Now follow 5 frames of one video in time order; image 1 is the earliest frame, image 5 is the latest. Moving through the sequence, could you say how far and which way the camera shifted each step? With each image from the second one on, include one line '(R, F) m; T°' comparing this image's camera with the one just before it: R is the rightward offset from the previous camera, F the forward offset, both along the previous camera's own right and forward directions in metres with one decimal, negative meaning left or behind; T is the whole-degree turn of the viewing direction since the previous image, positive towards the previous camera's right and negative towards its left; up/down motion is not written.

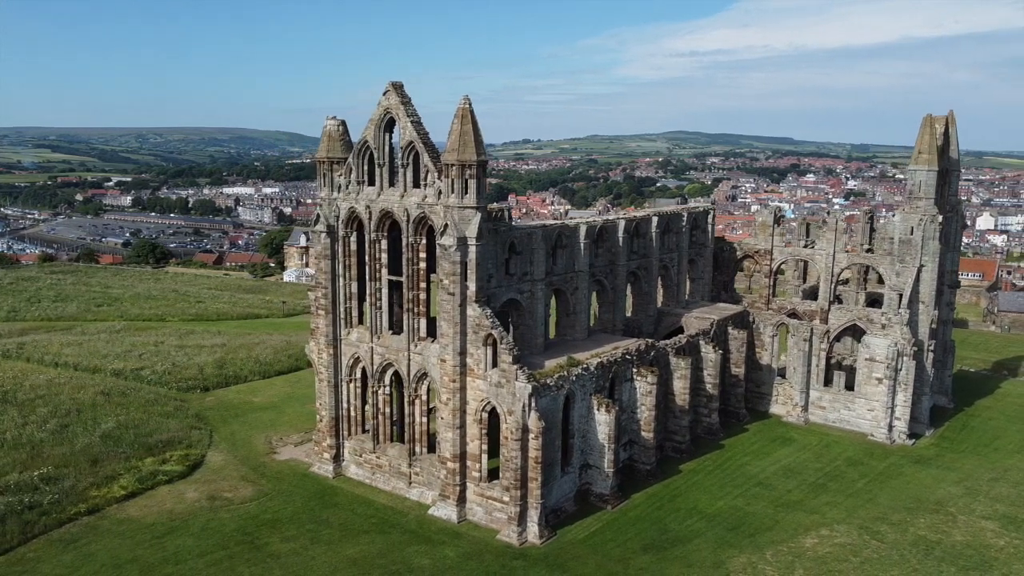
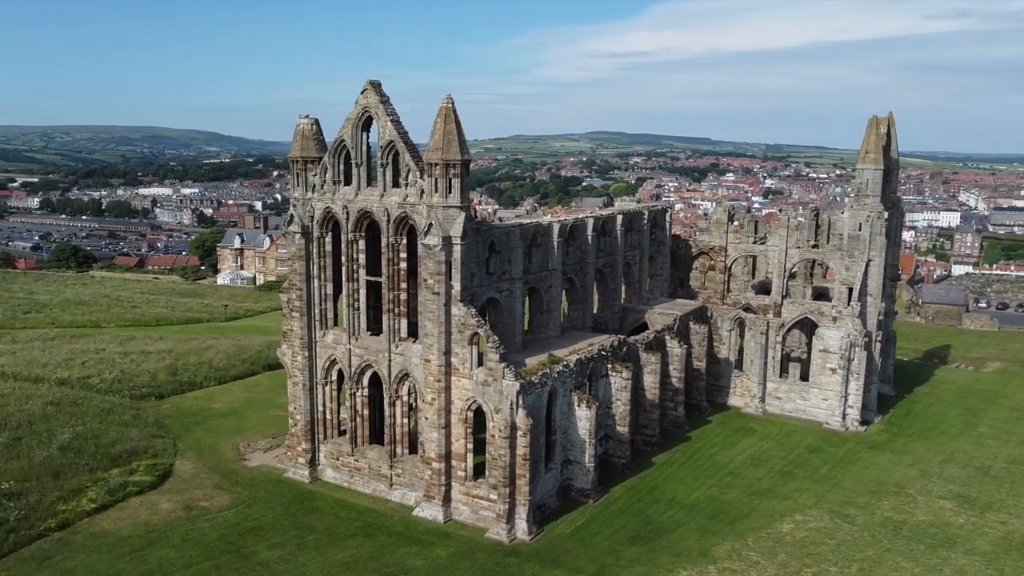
(-2.0, -0.1) m; +5°
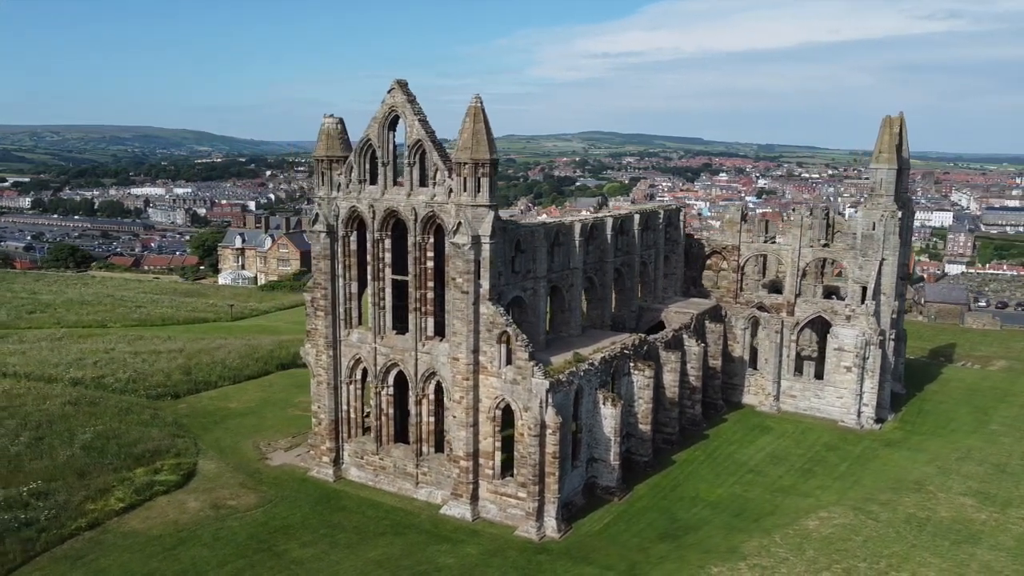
(-1.3, -0.1) m; 0°
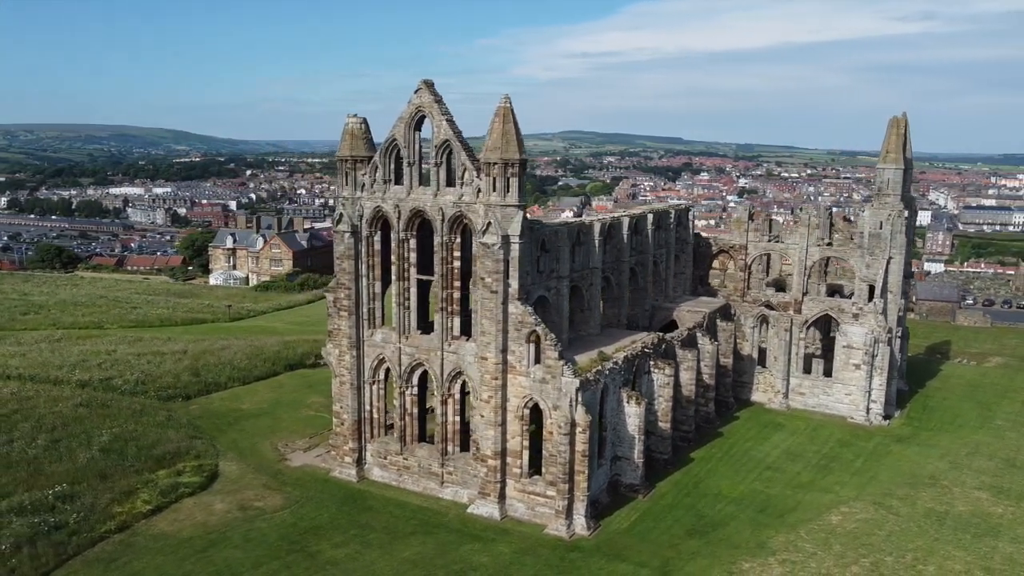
(-1.7, -0.1) m; +1°
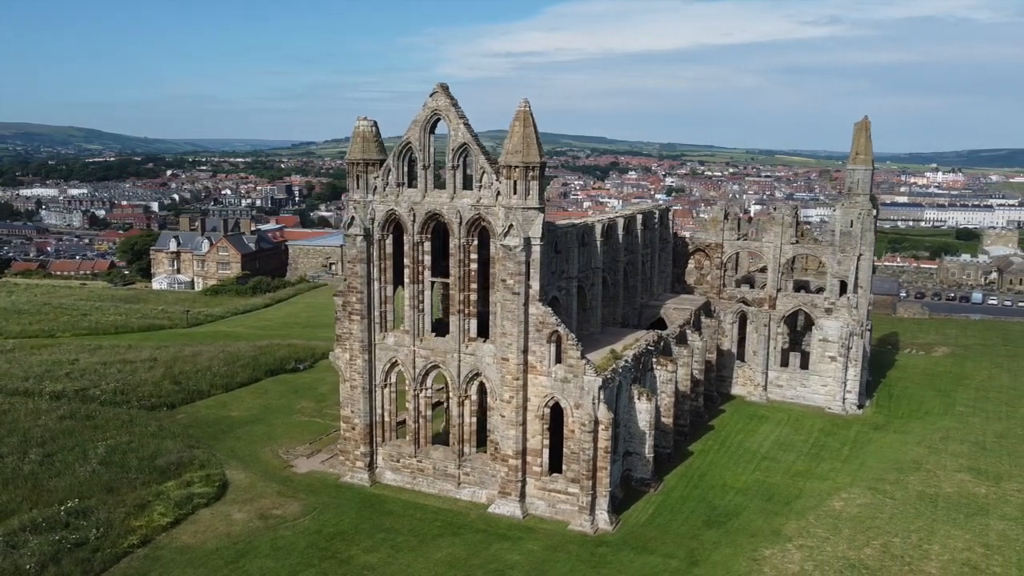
(-3.2, -0.3) m; +5°
